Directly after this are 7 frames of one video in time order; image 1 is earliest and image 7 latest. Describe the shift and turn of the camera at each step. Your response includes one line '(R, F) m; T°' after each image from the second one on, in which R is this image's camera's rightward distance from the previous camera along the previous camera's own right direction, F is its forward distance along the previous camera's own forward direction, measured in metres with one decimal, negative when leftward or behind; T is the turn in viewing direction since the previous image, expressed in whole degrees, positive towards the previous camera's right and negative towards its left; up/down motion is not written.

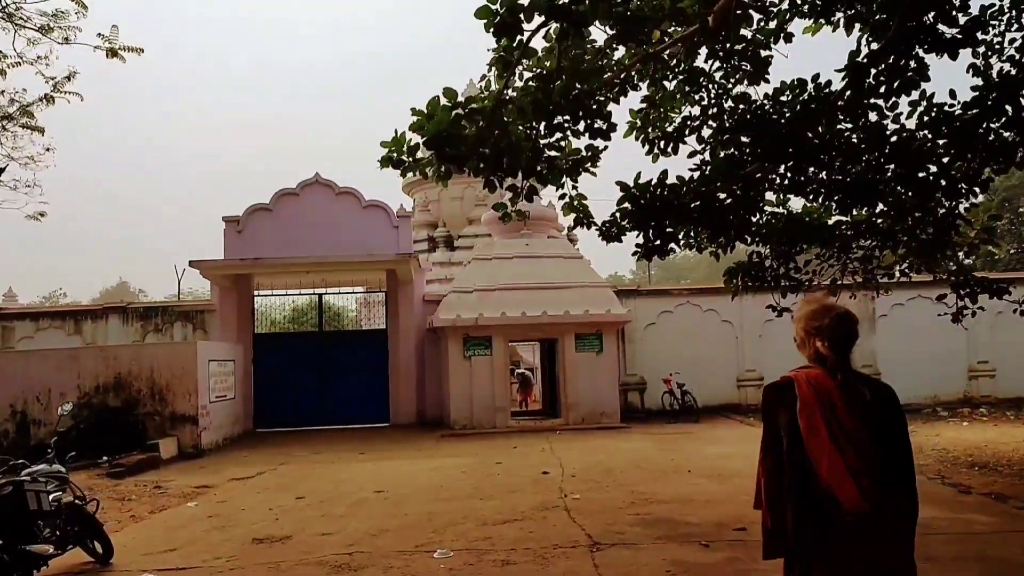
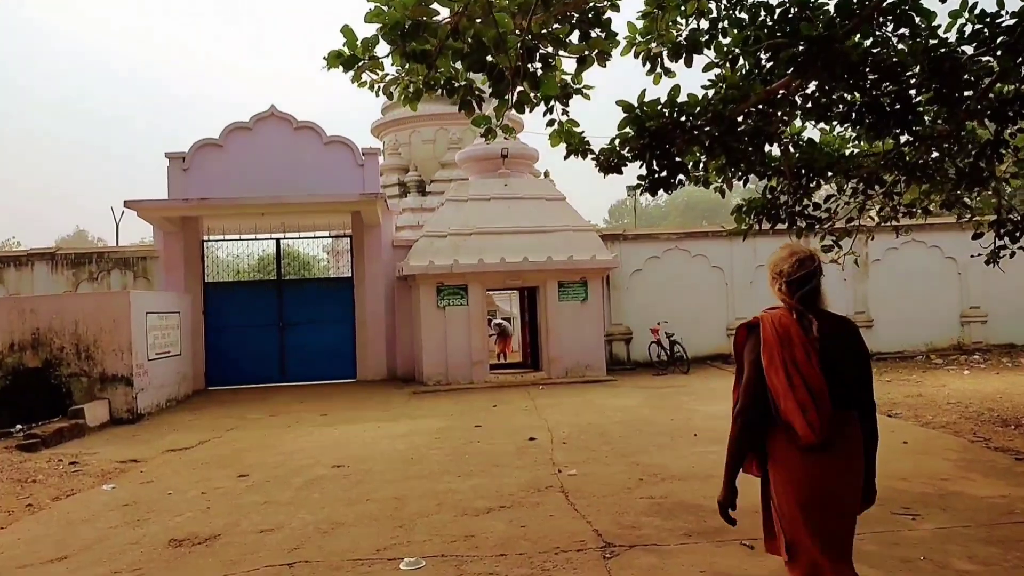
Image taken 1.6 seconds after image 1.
(-0.1, +1.3) m; +2°
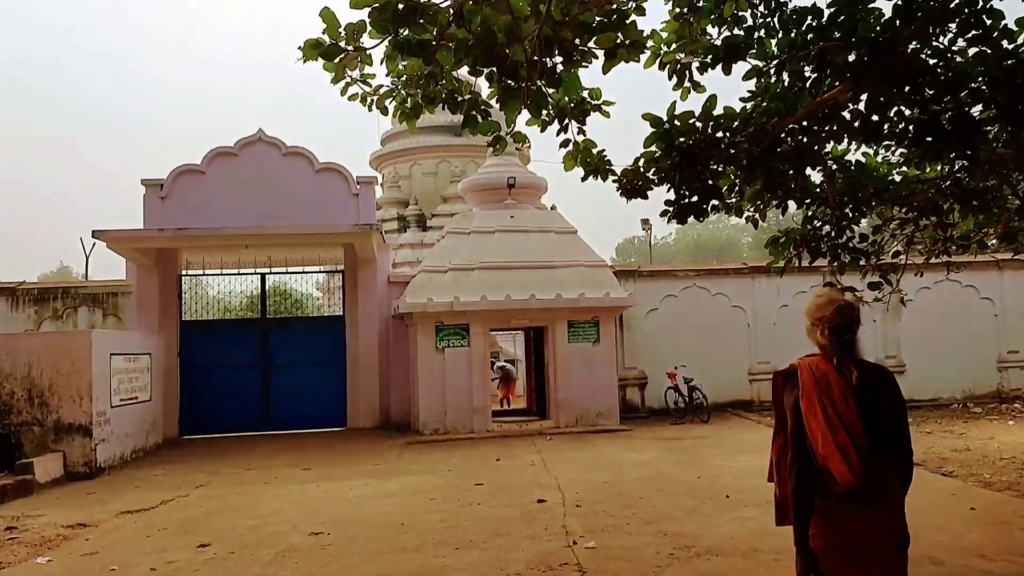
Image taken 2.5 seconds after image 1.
(-0.1, +1.0) m; 0°
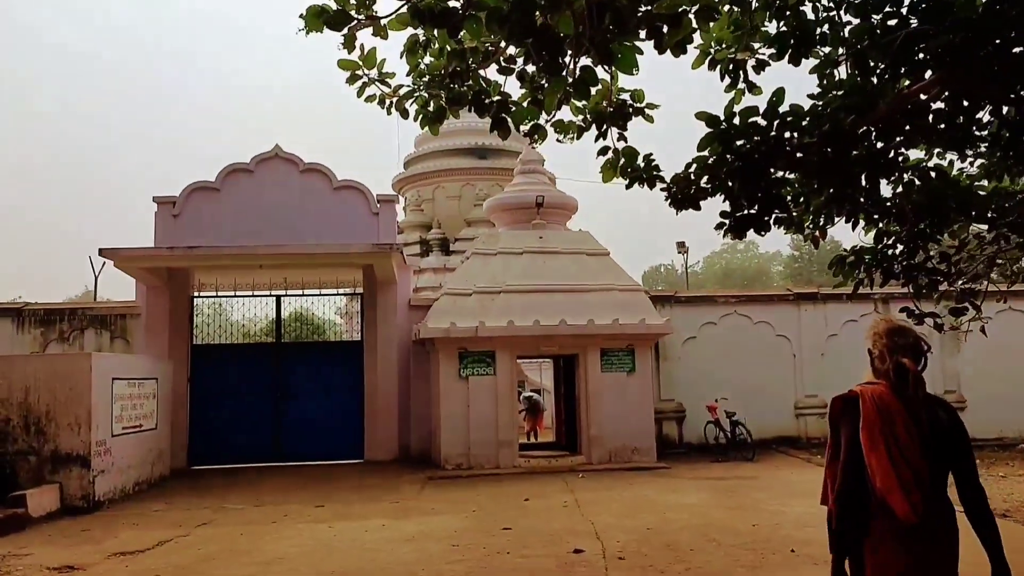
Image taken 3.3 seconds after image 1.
(-0.1, +0.7) m; -2°
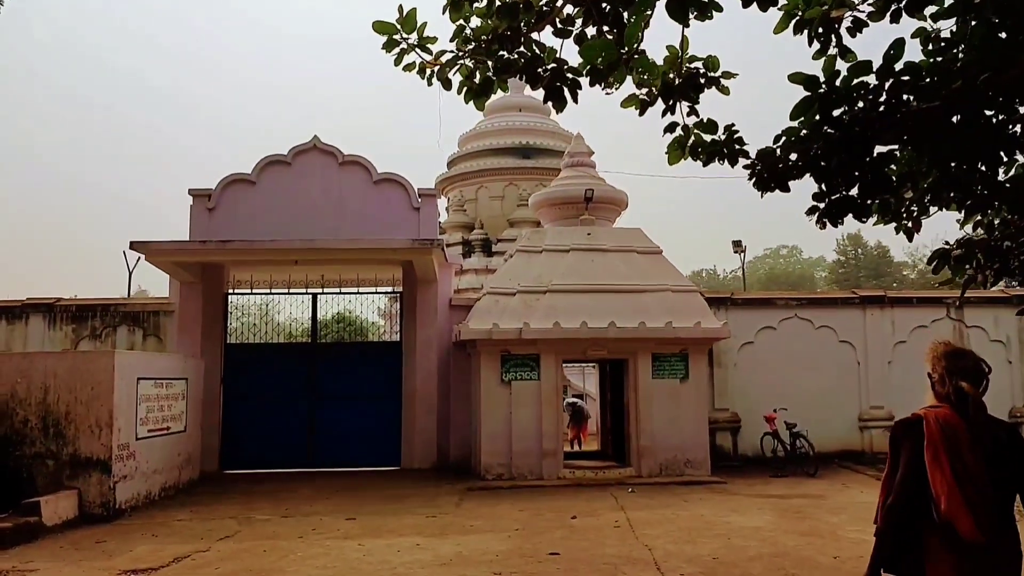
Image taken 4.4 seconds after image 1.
(-0.1, +0.6) m; -3°
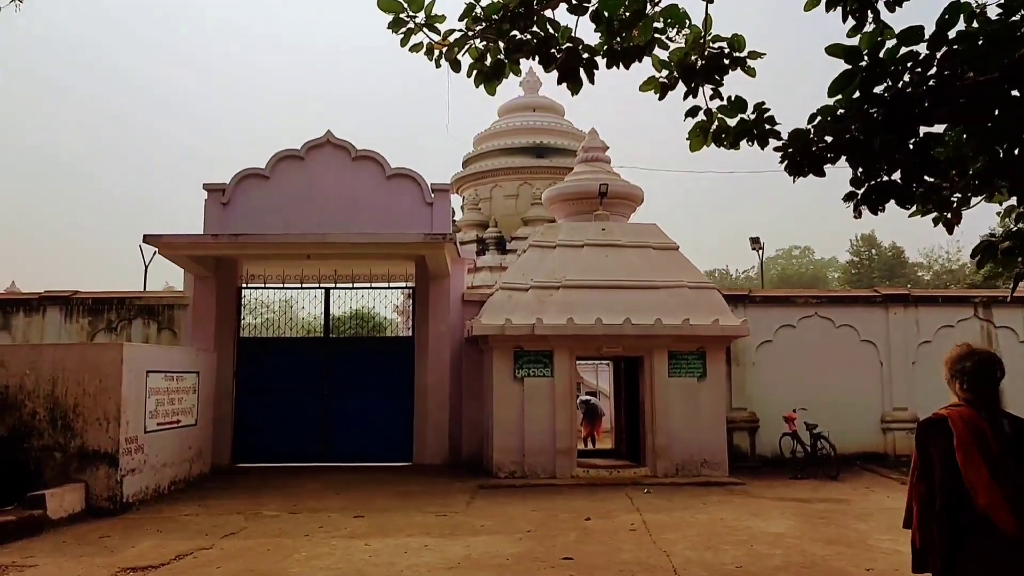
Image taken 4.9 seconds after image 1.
(+0.1, +0.2) m; -1°
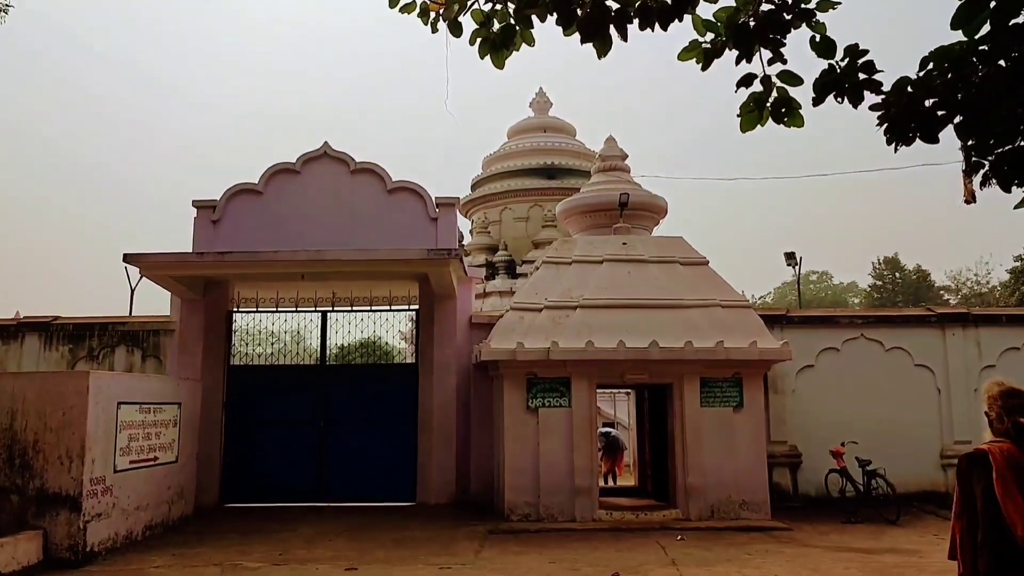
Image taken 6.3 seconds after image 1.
(+0.1, +0.9) m; -1°
